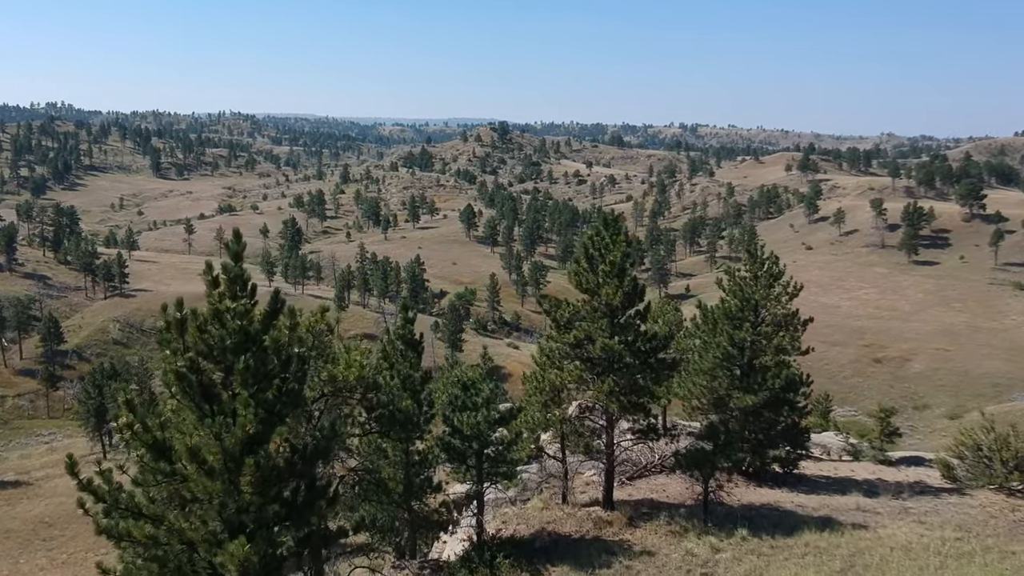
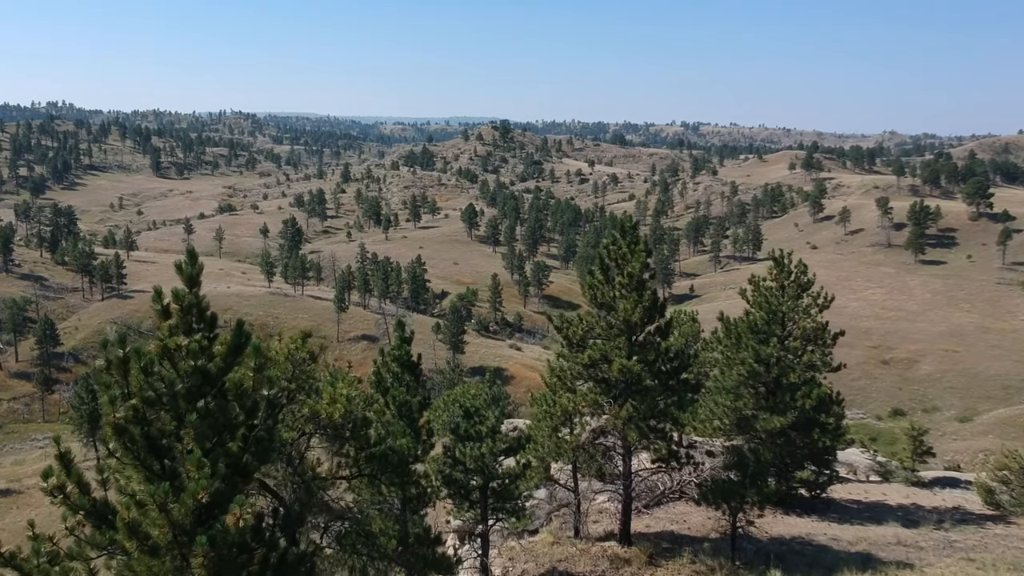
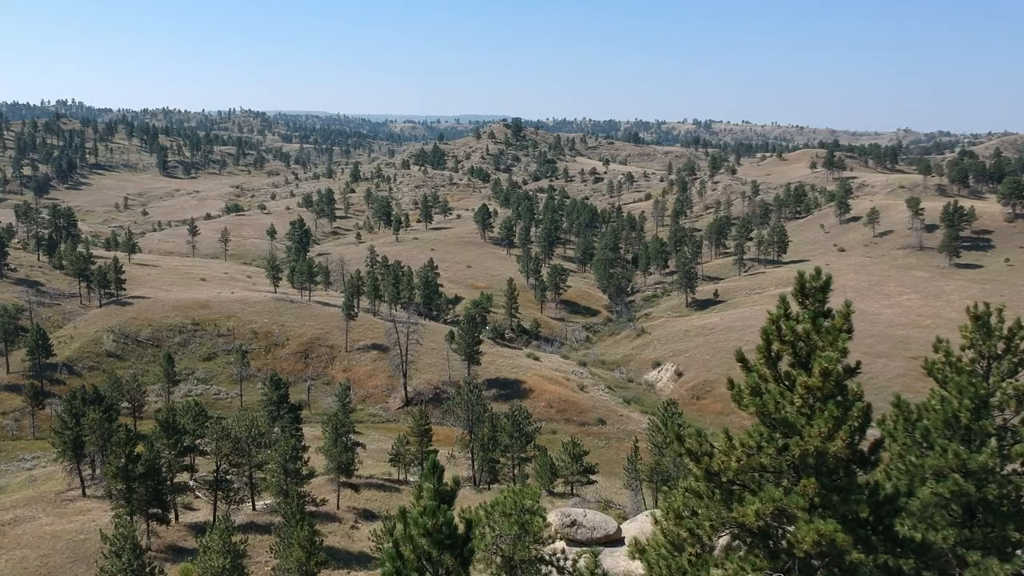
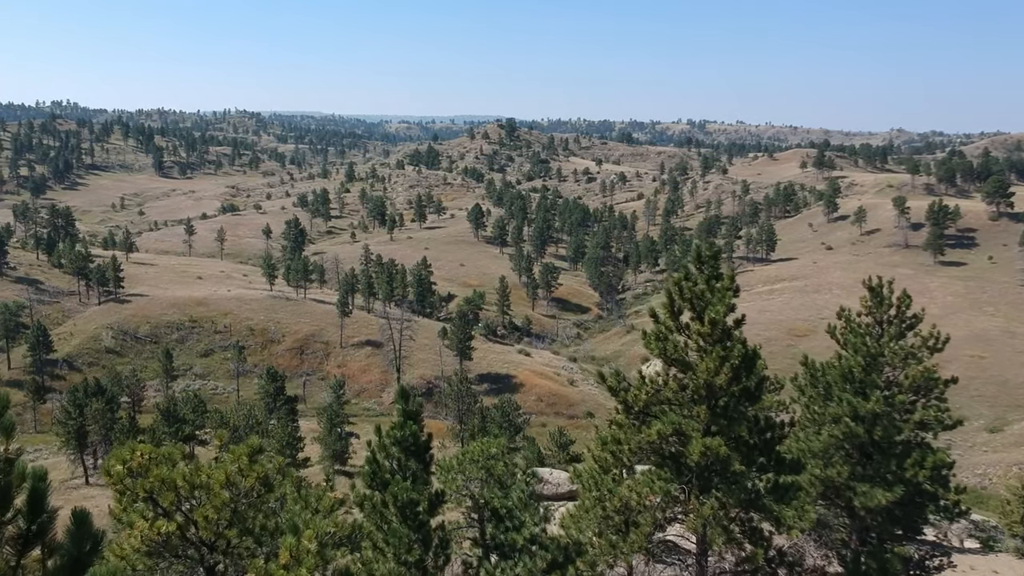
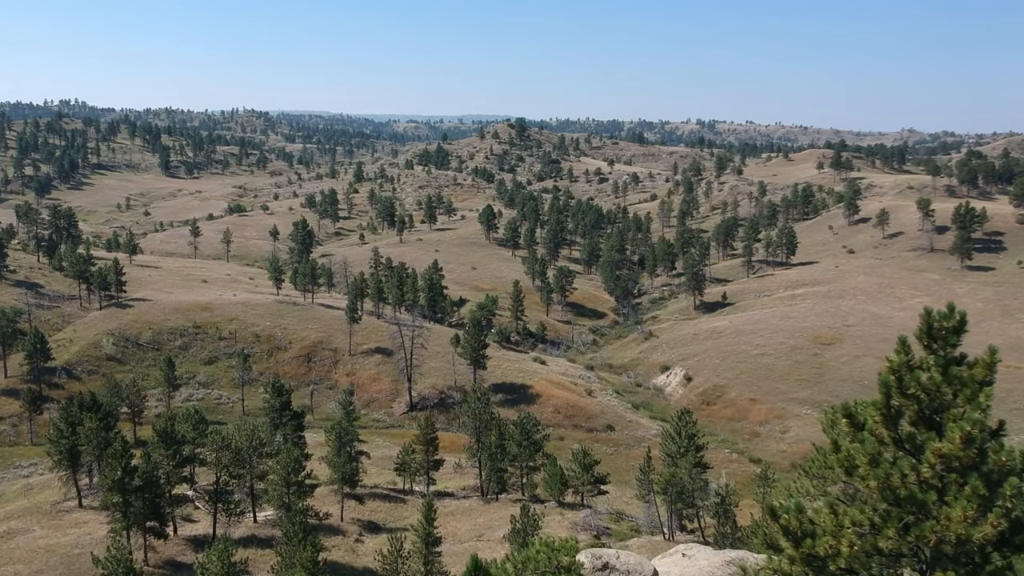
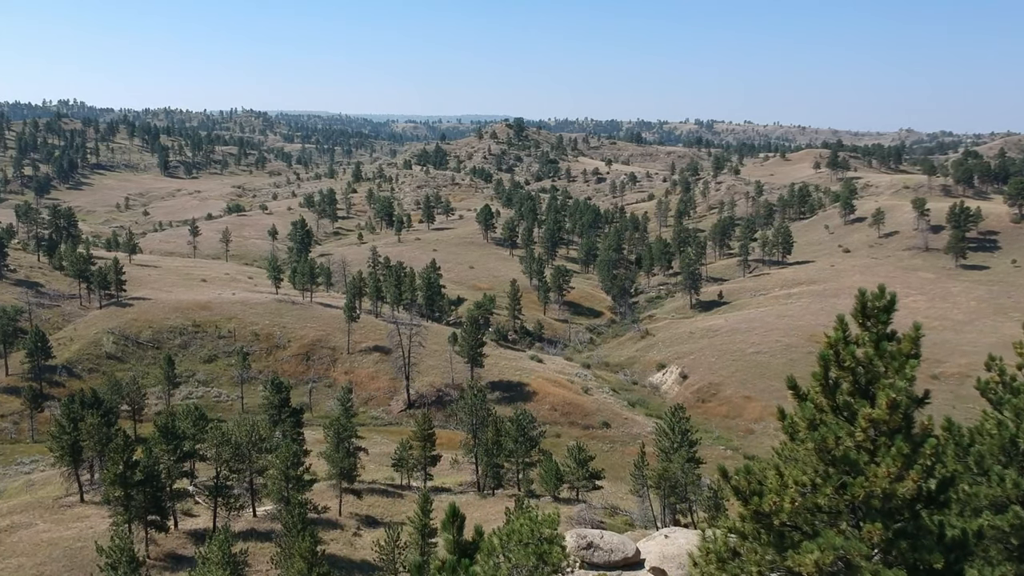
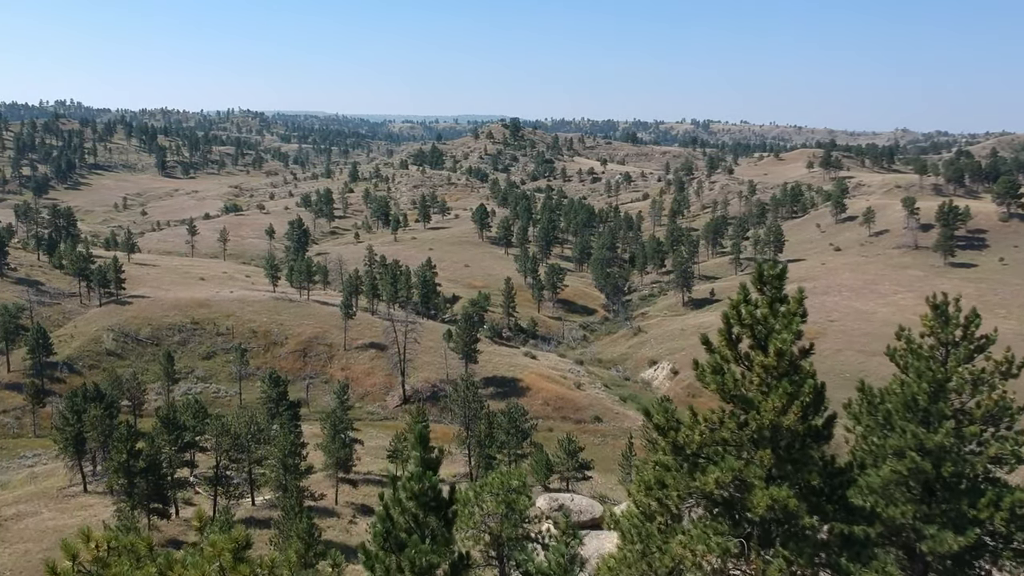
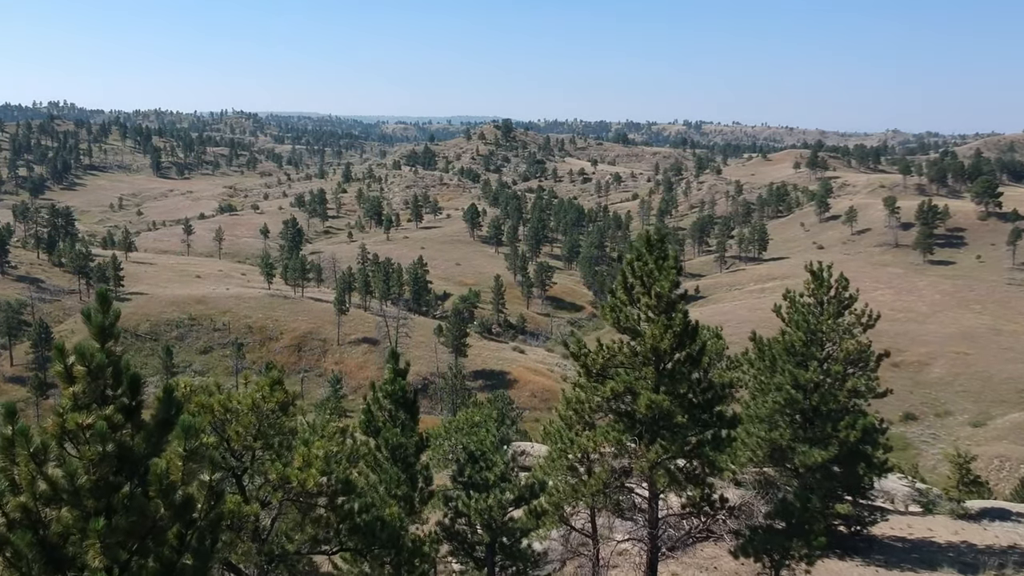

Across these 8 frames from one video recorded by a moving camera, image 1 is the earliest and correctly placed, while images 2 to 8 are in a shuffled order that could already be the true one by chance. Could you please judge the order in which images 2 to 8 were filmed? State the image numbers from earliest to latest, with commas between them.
2, 8, 4, 7, 3, 6, 5
